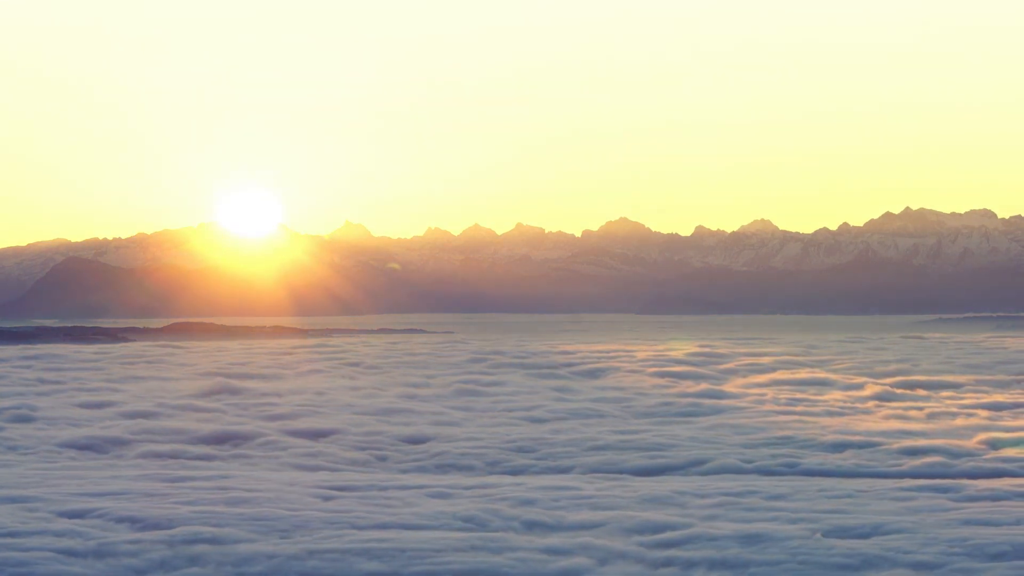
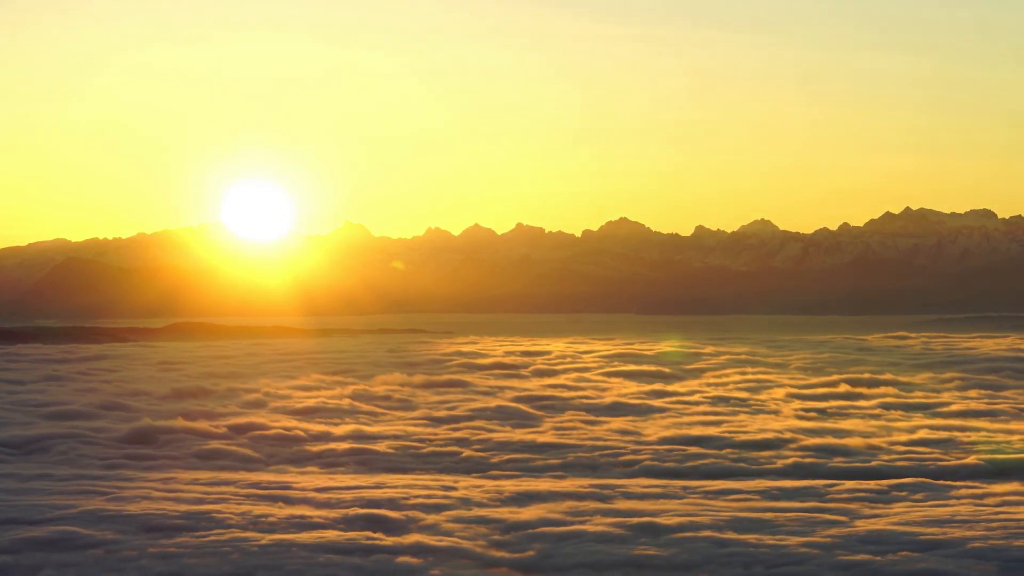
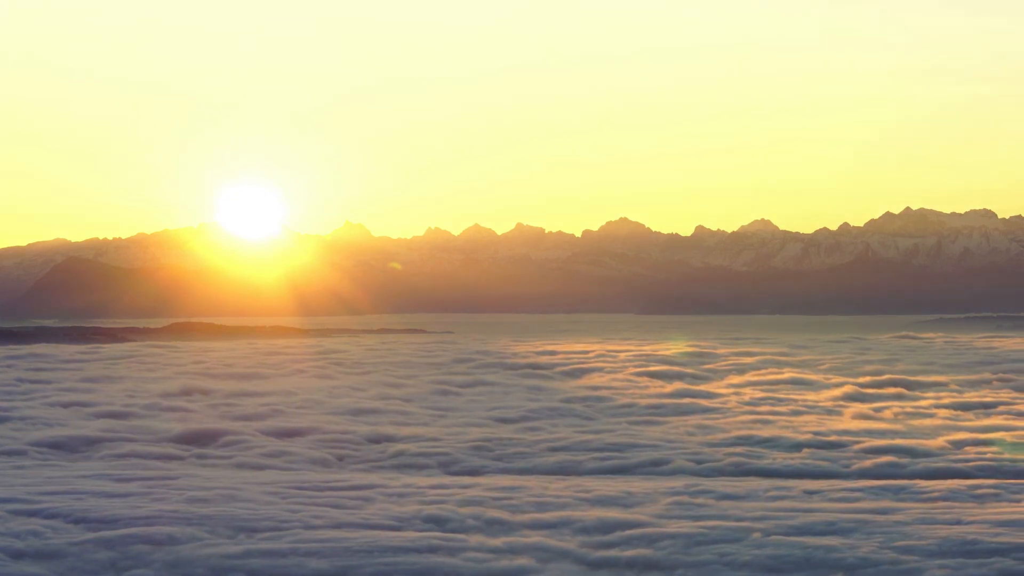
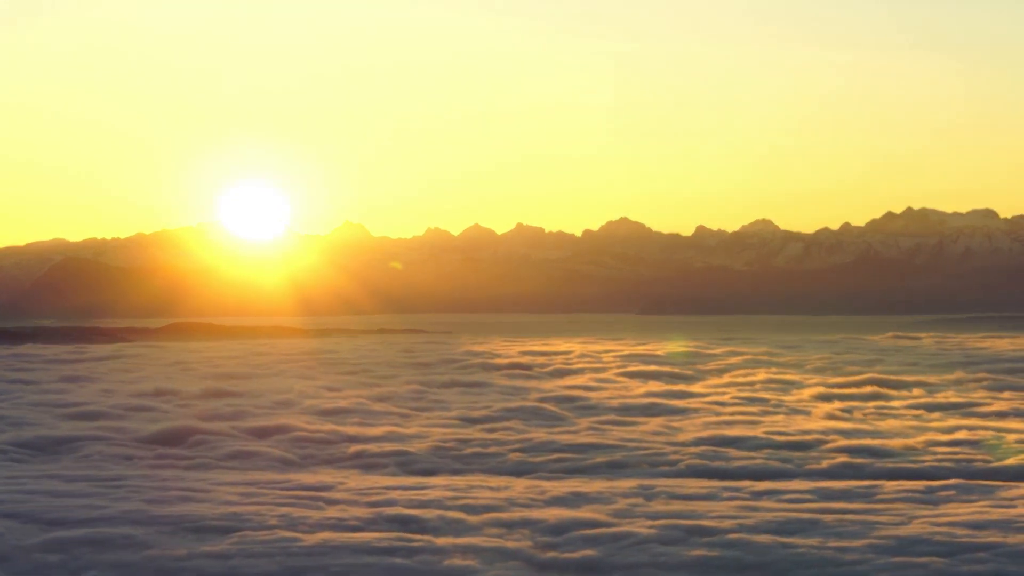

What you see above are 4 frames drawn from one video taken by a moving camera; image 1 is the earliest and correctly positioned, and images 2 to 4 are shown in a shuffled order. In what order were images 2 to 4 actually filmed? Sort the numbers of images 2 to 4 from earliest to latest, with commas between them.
3, 4, 2
